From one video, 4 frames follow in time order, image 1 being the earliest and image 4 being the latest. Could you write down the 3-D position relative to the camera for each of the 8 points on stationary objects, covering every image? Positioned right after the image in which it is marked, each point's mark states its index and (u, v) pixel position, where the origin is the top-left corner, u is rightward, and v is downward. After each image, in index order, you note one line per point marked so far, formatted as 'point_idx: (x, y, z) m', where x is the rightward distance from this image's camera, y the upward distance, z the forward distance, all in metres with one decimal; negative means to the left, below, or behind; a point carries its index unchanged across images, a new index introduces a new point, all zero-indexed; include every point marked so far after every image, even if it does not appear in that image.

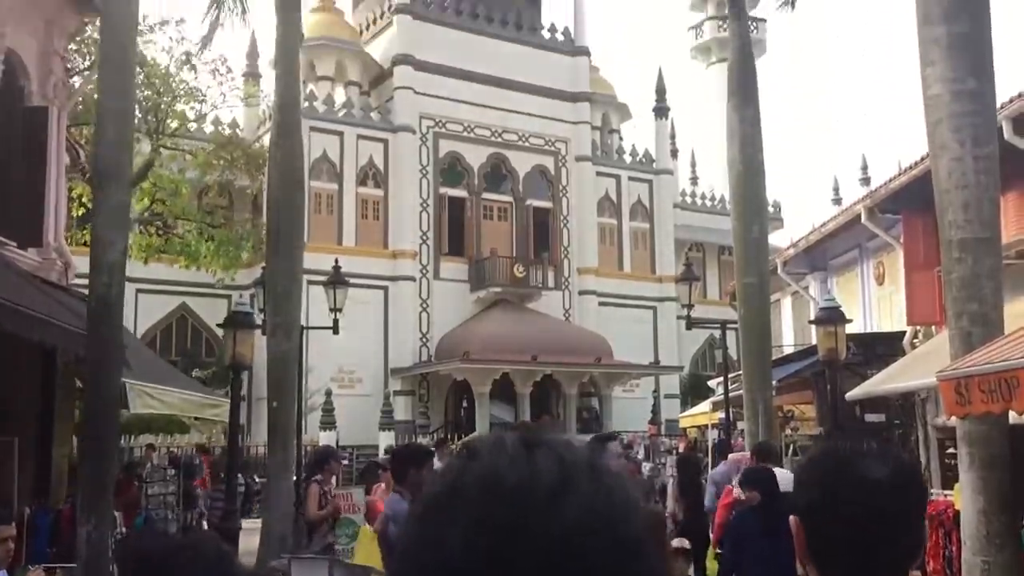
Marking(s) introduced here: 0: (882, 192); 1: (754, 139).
0: (+3.7, +1.0, +10.6) m
1: (+2.4, +1.5, +10.4) m
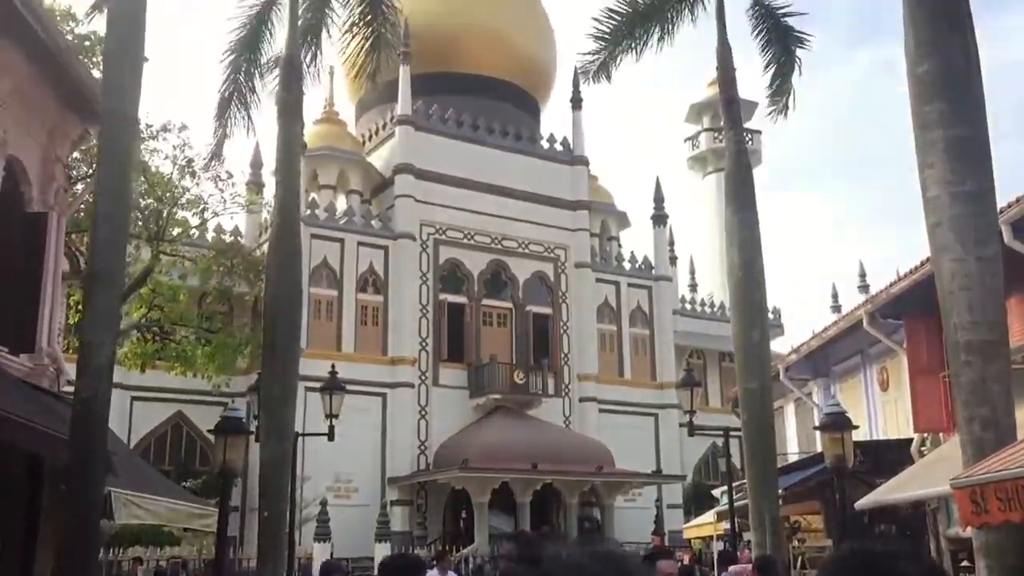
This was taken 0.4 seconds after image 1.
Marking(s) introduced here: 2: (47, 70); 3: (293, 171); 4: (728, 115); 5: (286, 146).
0: (+3.7, -0.1, +10.5) m
1: (+2.4, +0.4, +10.4) m
2: (-3.9, +1.8, +8.8) m
3: (-2.1, +1.1, +10.1) m
4: (+2.2, +1.8, +10.8) m
5: (-2.2, +1.4, +10.1) m
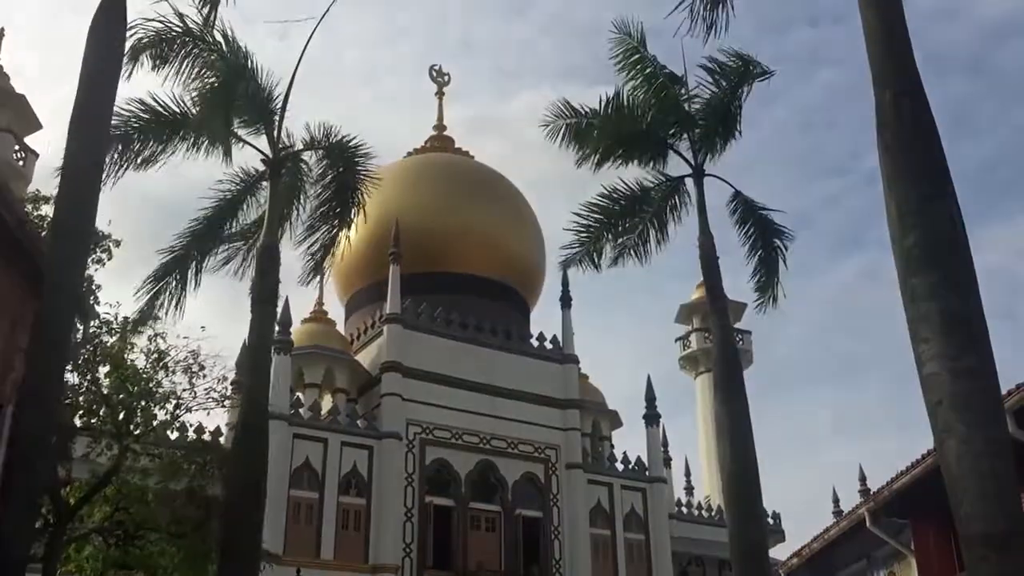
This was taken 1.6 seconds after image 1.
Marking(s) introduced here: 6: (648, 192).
0: (+3.5, -1.9, +9.9) m
1: (+2.2, -1.4, +9.8) m
2: (-4.1, +0.3, +8.5) m
3: (-2.3, -0.7, +9.7) m
4: (+2.0, -0.1, +10.6) m
5: (-2.4, -0.5, +9.8) m
6: (+1.6, +1.2, +12.3) m
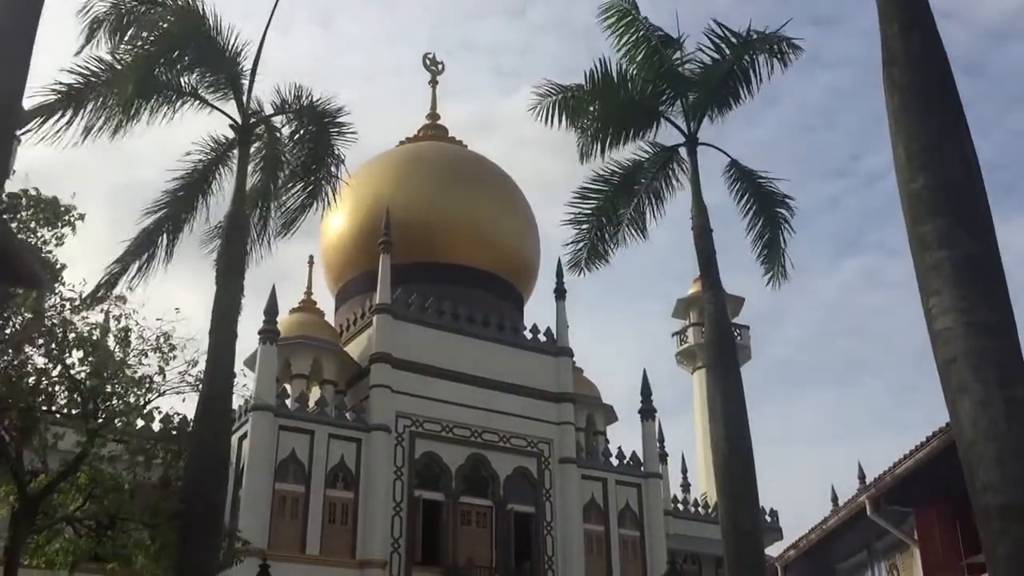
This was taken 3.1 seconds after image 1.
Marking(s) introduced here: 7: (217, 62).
0: (+3.4, -1.7, +9.4) m
1: (+2.0, -1.2, +9.3) m
2: (-4.2, +0.5, +8.0) m
3: (-2.5, -0.4, +9.2) m
4: (+1.9, +0.1, +10.0) m
5: (-2.6, -0.2, +9.2) m
6: (+1.4, +1.5, +11.7) m
7: (-2.8, +2.2, +10.1) m
